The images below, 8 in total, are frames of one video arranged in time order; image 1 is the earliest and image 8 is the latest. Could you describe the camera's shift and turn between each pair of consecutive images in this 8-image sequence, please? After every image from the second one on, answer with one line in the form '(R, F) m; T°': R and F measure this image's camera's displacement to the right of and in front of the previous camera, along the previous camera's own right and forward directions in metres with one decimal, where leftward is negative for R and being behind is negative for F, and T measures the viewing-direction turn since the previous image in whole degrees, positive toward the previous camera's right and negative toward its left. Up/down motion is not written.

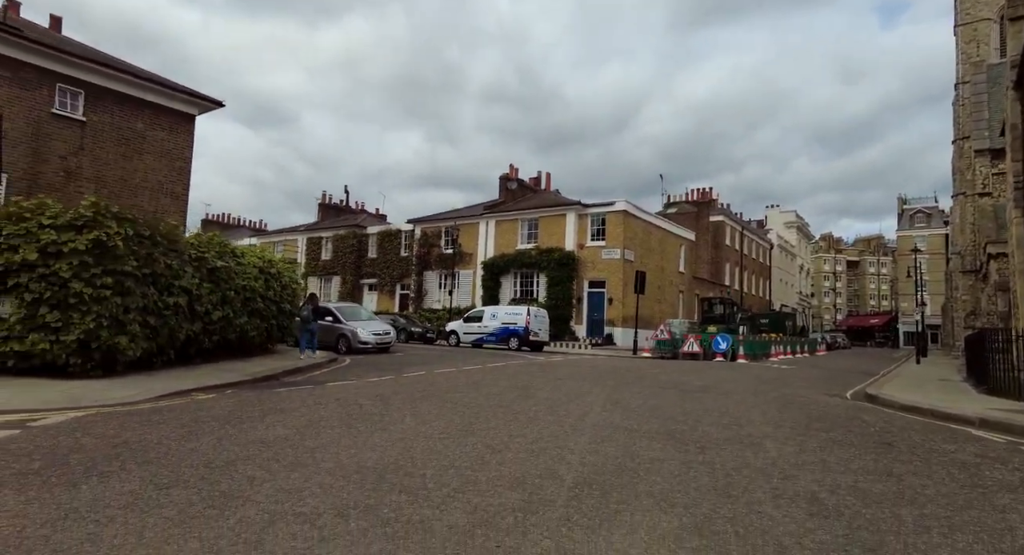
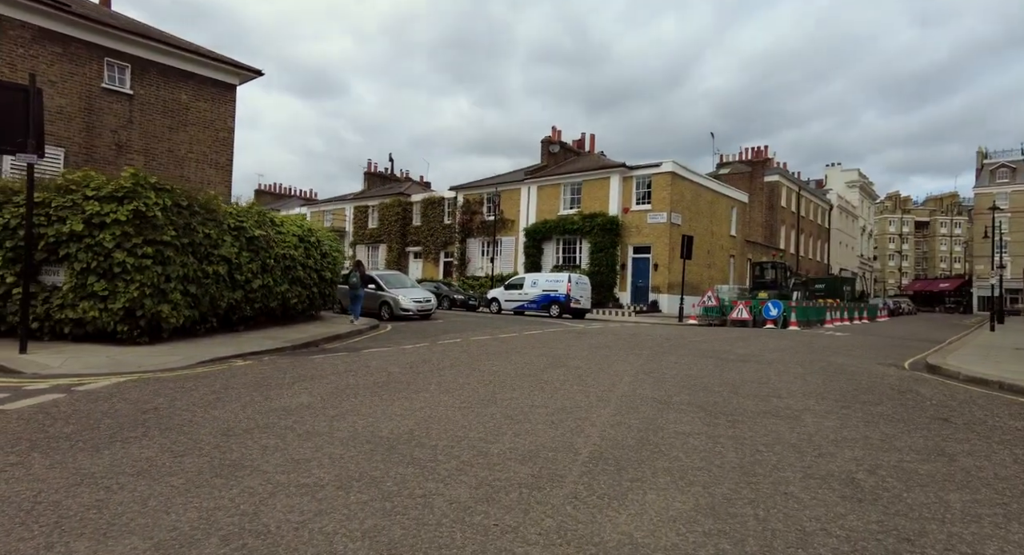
(+0.3, +0.2) m; -5°
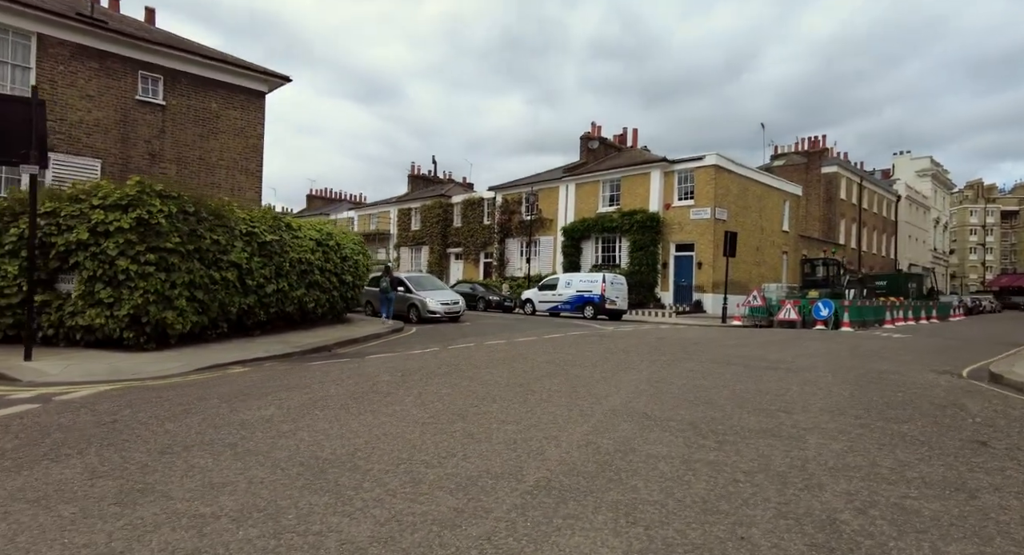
(+0.9, +0.5) m; -5°
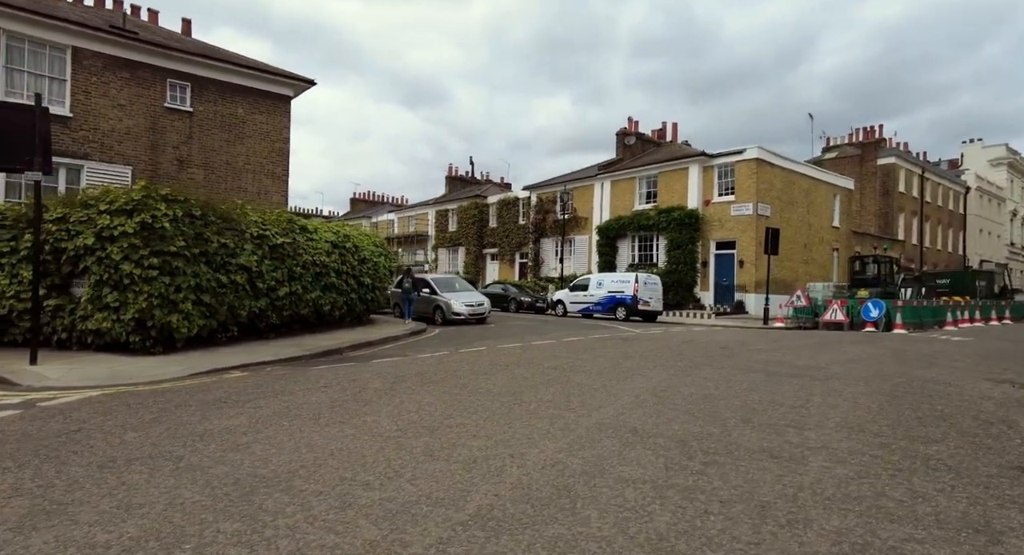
(+0.7, +0.5) m; -5°
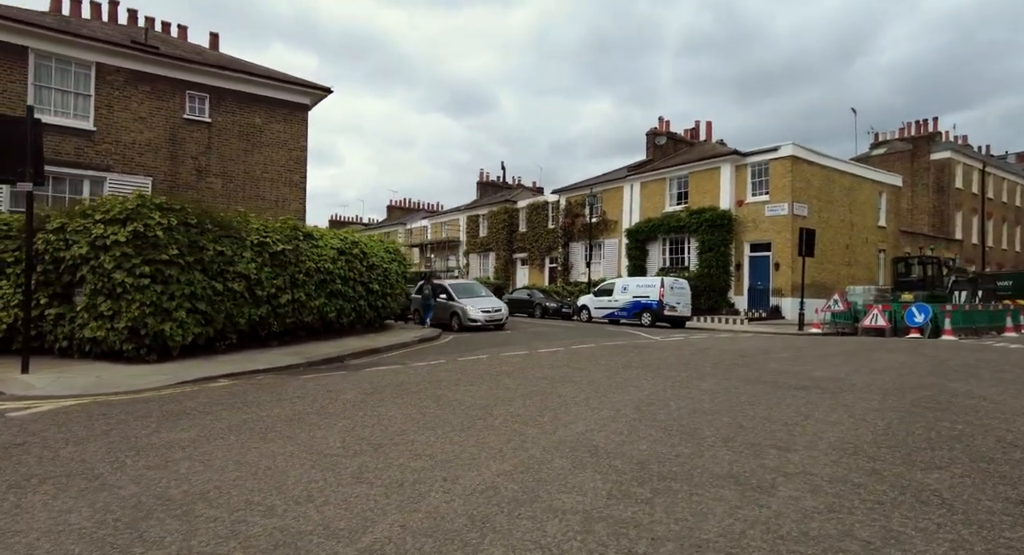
(+0.9, +0.4) m; -4°
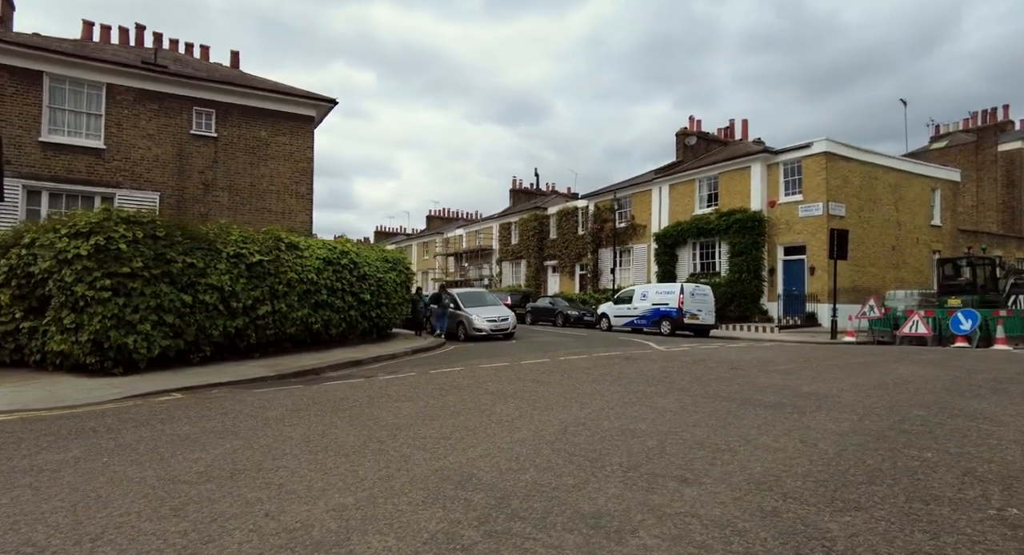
(+1.6, +0.6) m; -5°
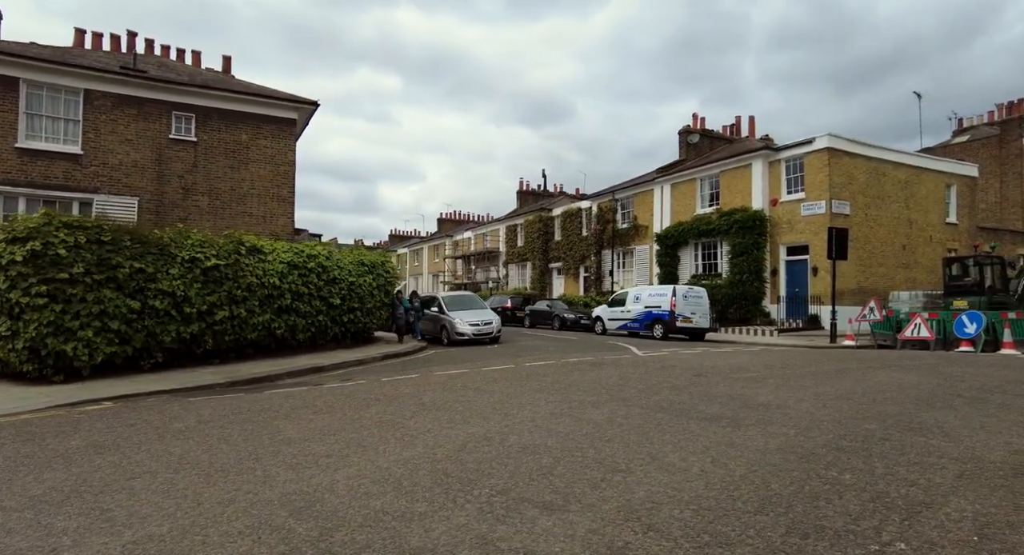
(+1.3, +0.4) m; -2°
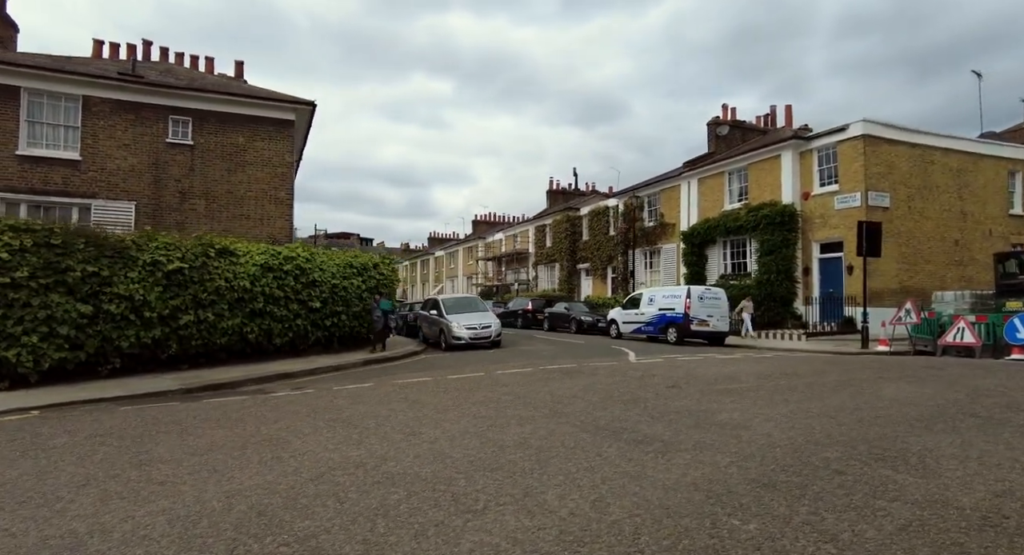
(+1.6, +0.9) m; -5°
